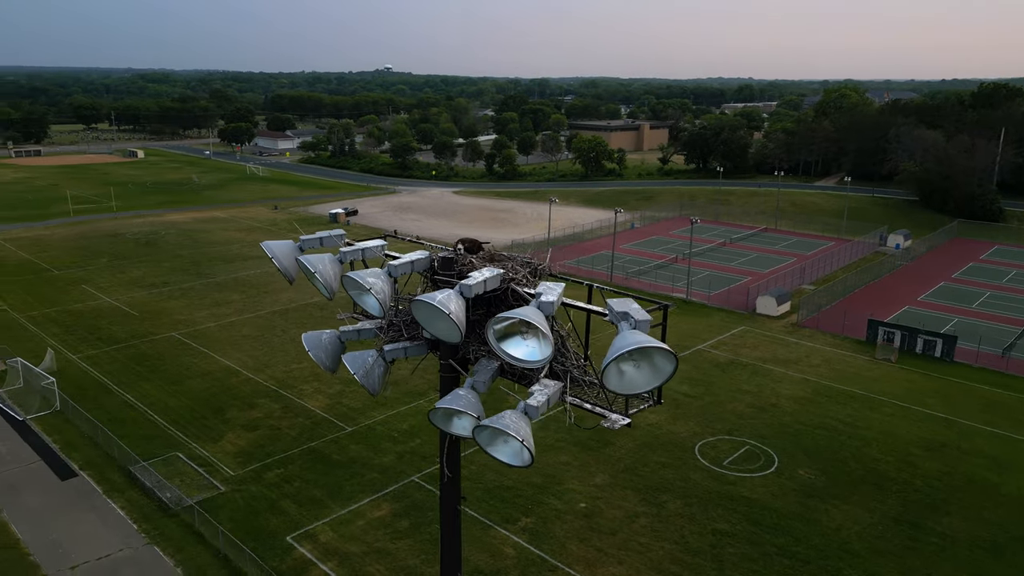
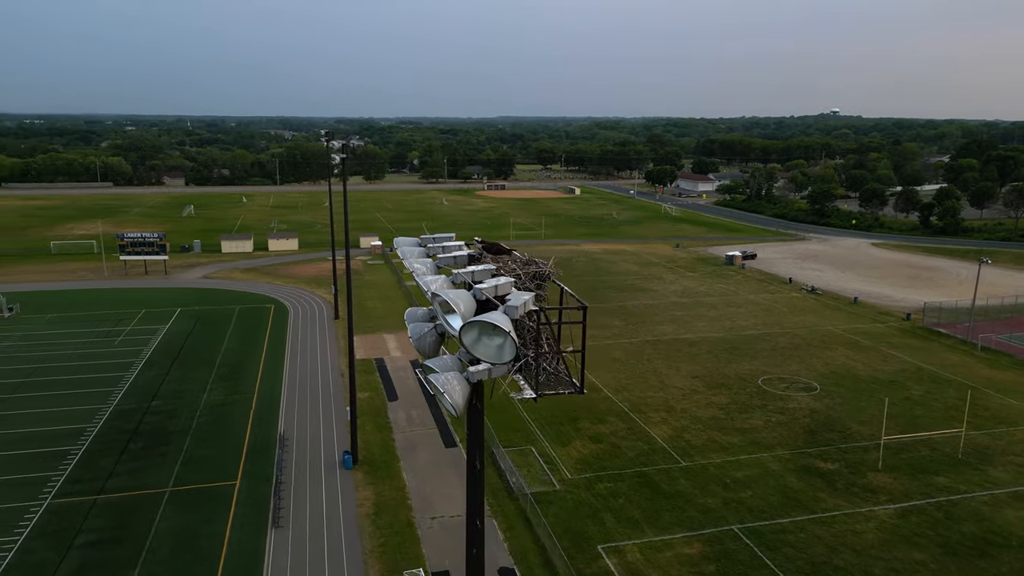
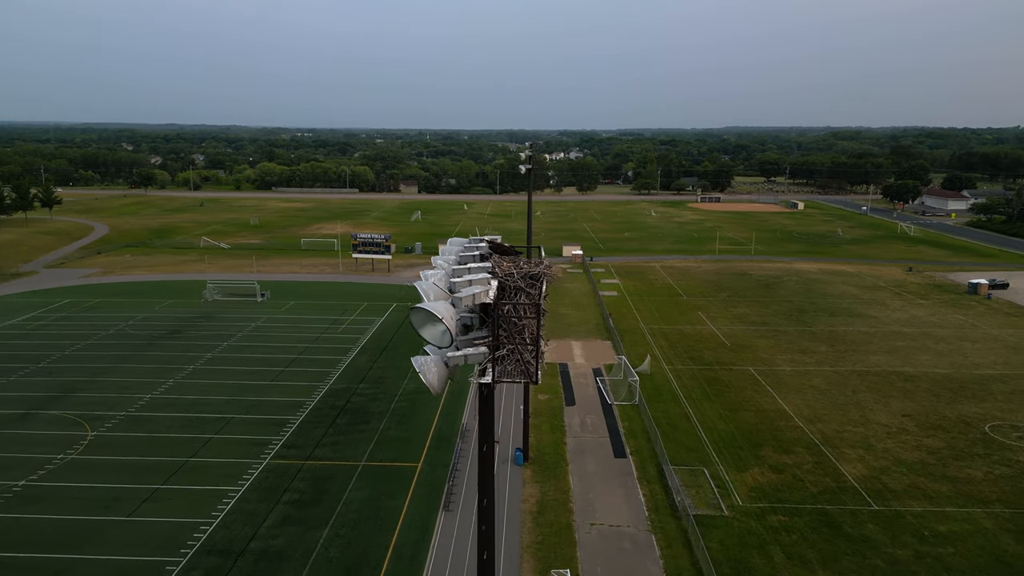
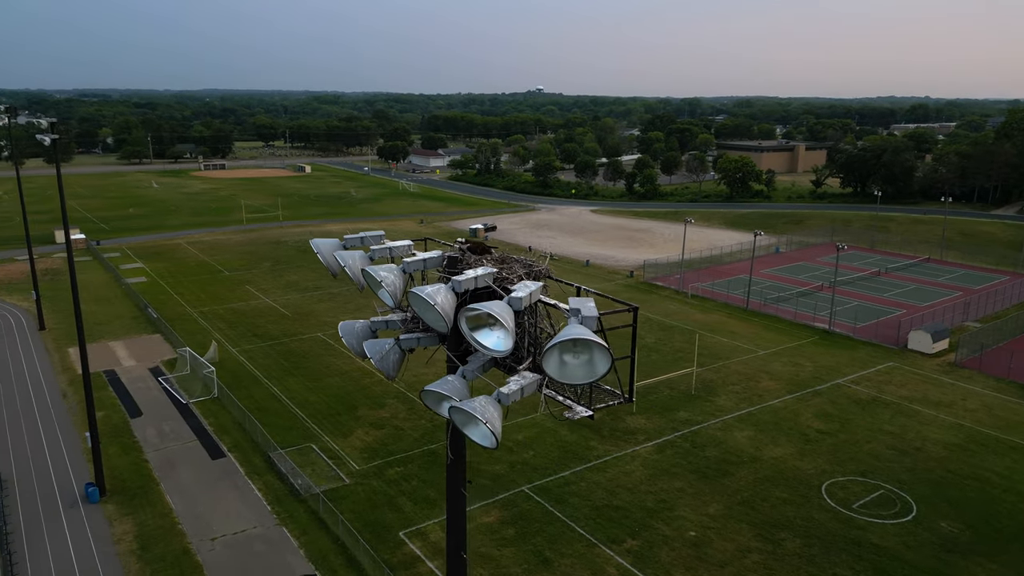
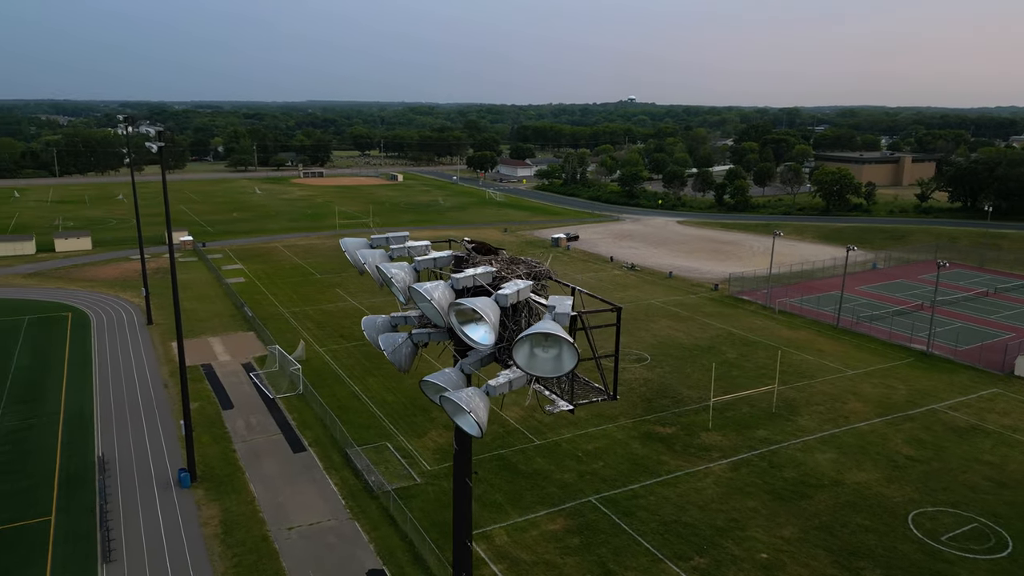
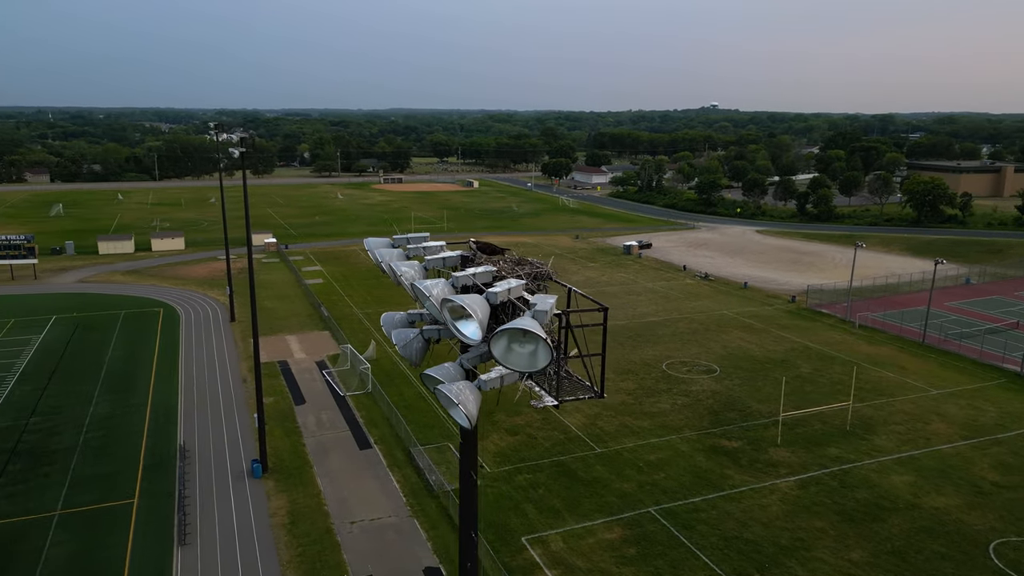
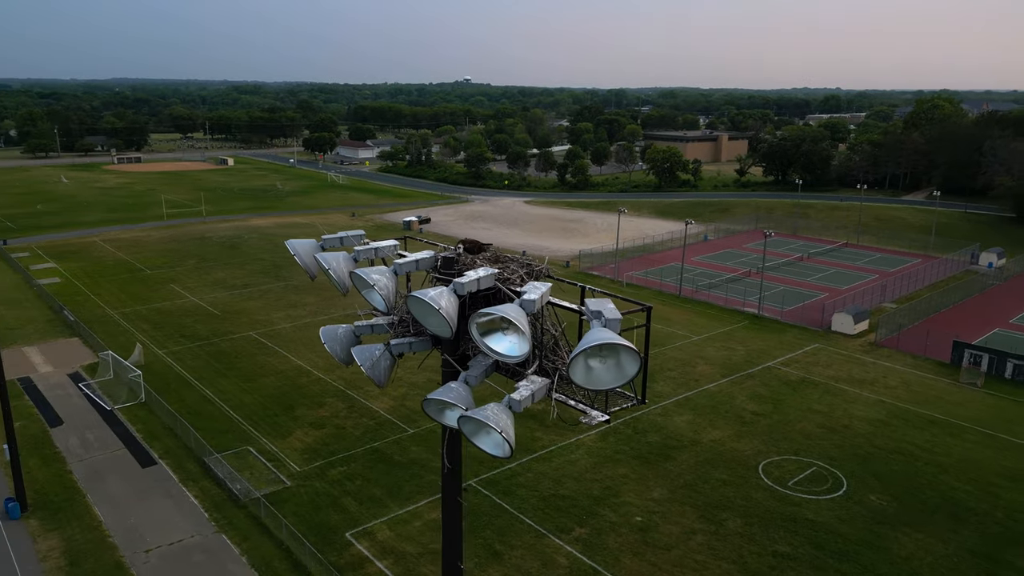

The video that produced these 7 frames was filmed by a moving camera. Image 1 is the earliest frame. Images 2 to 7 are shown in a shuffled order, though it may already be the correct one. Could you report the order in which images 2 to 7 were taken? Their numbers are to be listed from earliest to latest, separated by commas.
7, 4, 5, 6, 2, 3
